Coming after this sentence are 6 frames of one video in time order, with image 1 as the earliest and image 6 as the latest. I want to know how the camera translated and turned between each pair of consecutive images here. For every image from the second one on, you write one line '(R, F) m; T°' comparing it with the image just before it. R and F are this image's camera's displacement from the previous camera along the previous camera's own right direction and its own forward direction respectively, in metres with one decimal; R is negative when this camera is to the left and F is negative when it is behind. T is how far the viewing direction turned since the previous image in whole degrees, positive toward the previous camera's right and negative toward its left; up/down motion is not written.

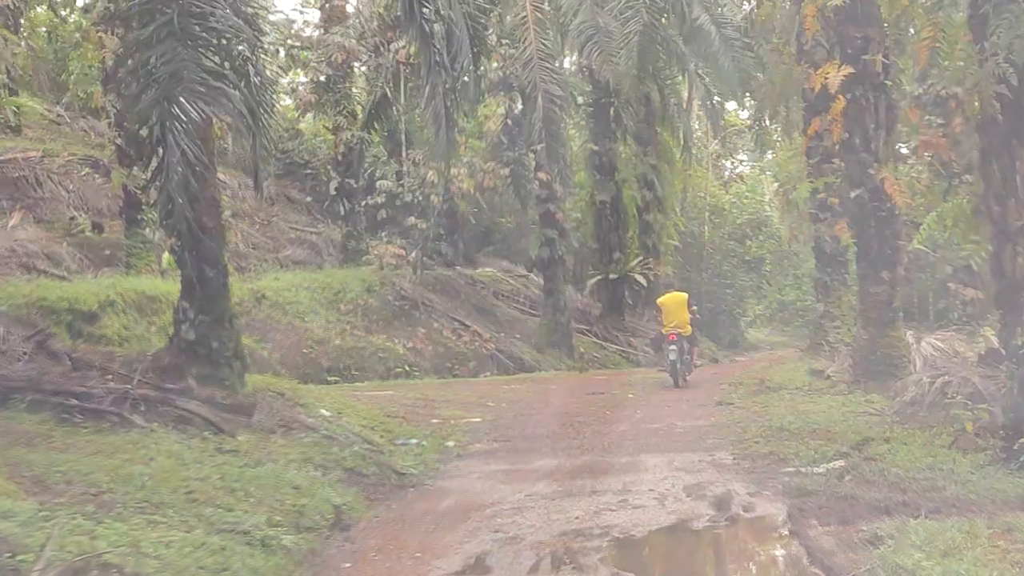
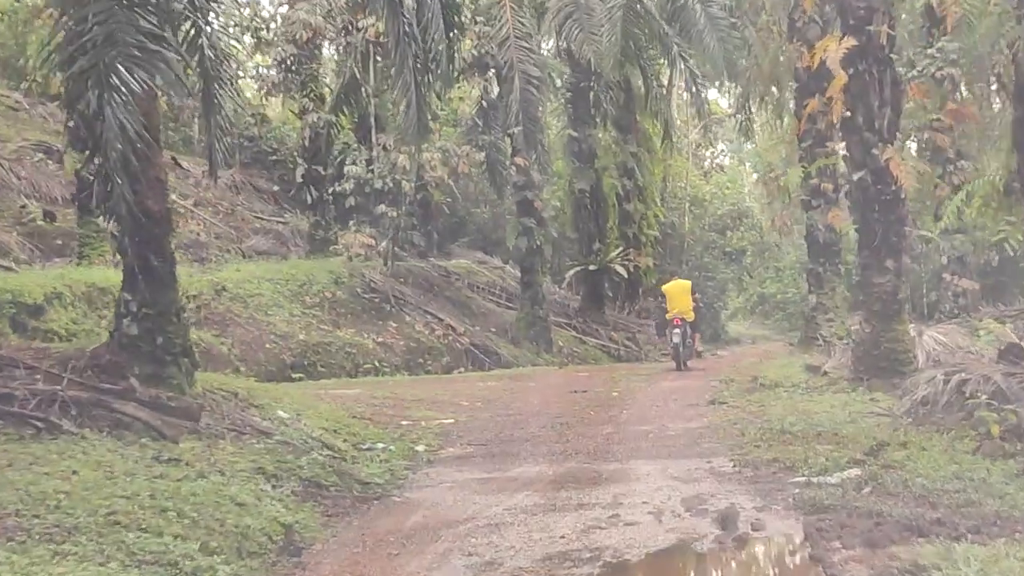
(0.0, +0.7) m; +1°
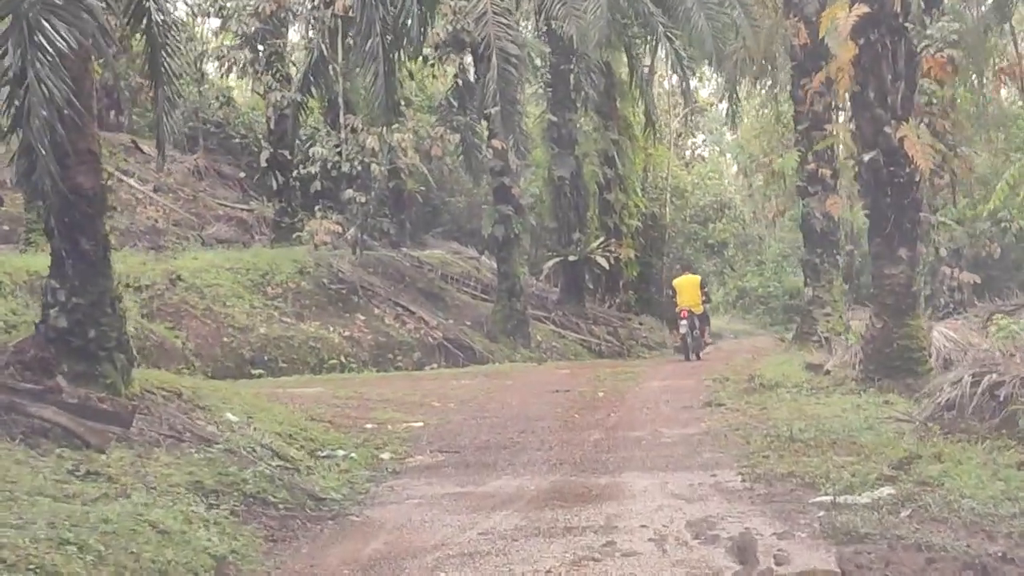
(0.0, +0.8) m; +1°
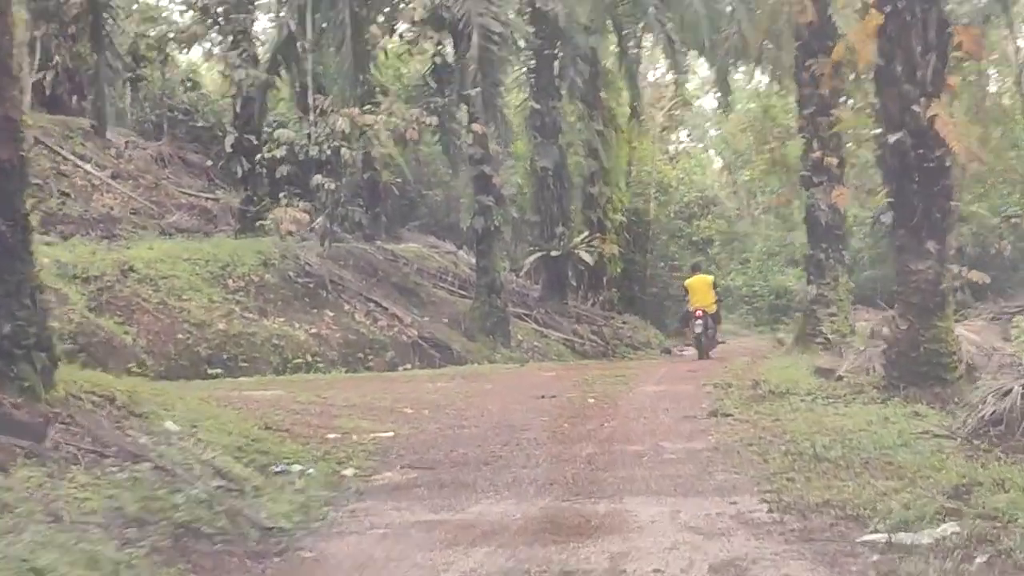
(0.0, +0.9) m; +1°
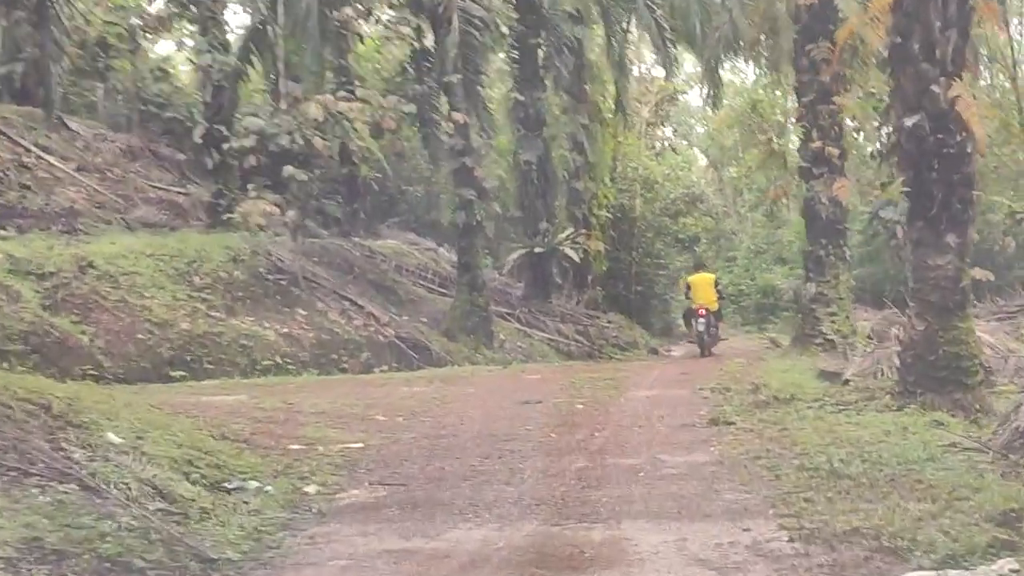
(0.0, +0.6) m; +1°
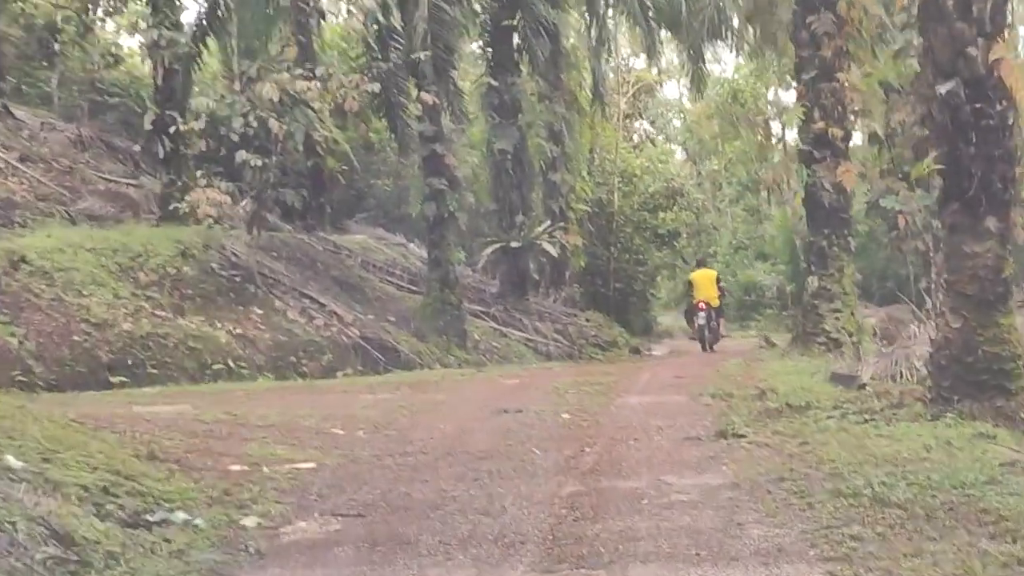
(0.0, +0.9) m; +1°
